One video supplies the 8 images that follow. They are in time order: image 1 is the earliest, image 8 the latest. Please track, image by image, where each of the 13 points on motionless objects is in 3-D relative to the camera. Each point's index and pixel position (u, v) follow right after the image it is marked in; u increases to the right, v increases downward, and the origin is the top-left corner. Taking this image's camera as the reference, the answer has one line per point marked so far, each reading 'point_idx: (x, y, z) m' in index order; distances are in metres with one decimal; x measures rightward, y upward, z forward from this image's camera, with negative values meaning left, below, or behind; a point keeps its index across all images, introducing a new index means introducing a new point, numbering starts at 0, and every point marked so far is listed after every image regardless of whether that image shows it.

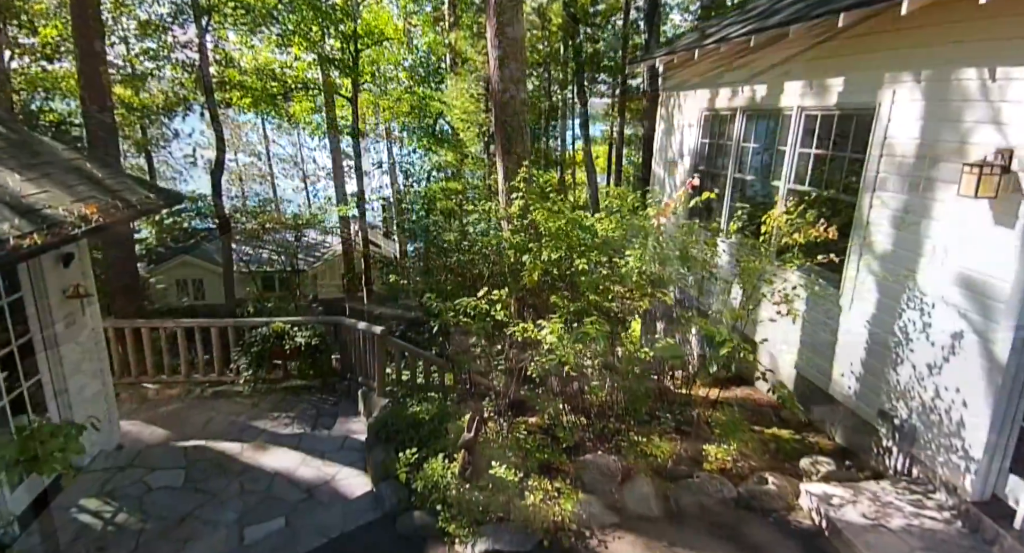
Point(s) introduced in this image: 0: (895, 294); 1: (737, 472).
0: (+2.5, -0.1, +3.6) m
1: (+1.5, -1.3, +3.7) m
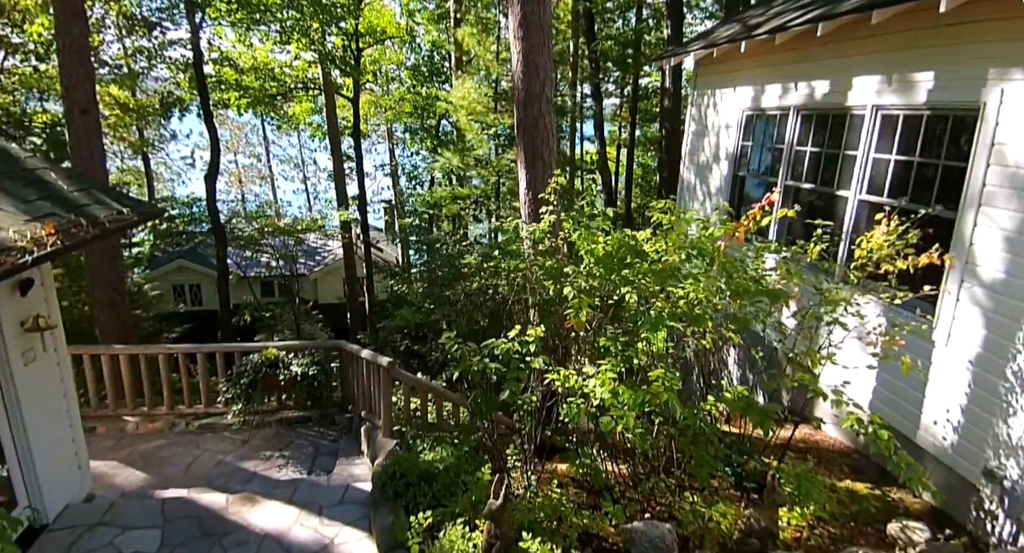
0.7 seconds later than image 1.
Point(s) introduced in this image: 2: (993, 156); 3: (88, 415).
0: (+2.7, -0.3, +3.0) m
1: (+1.7, -1.5, +3.1) m
2: (+2.7, +0.7, +3.1) m
3: (-4.0, -1.3, +5.3) m
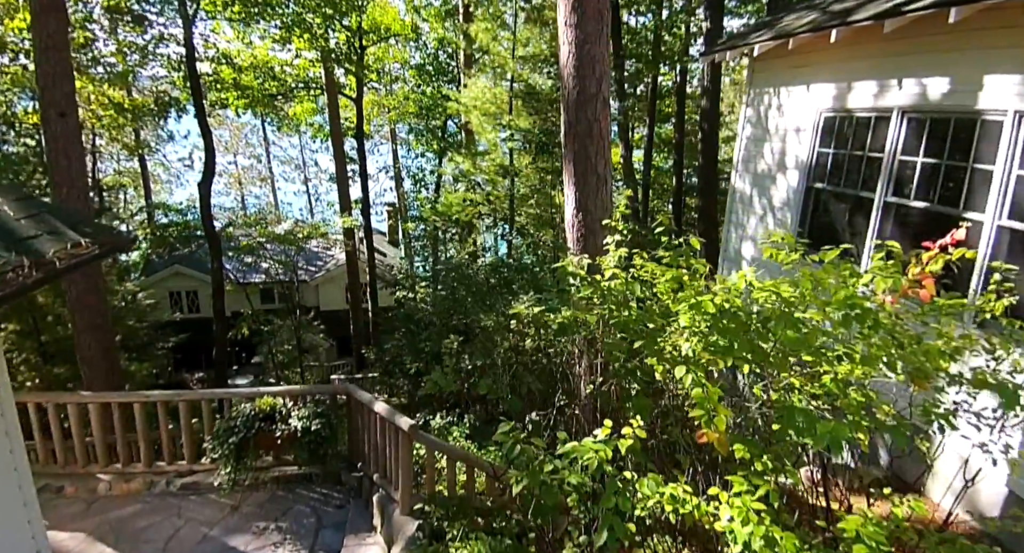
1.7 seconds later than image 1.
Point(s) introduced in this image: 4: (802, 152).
0: (+3.0, -0.6, +2.2) m
1: (+2.0, -1.8, +2.3) m
2: (+3.0, +0.4, +2.3) m
3: (-3.7, -1.6, +4.5) m
4: (+2.6, +1.1, +5.0) m
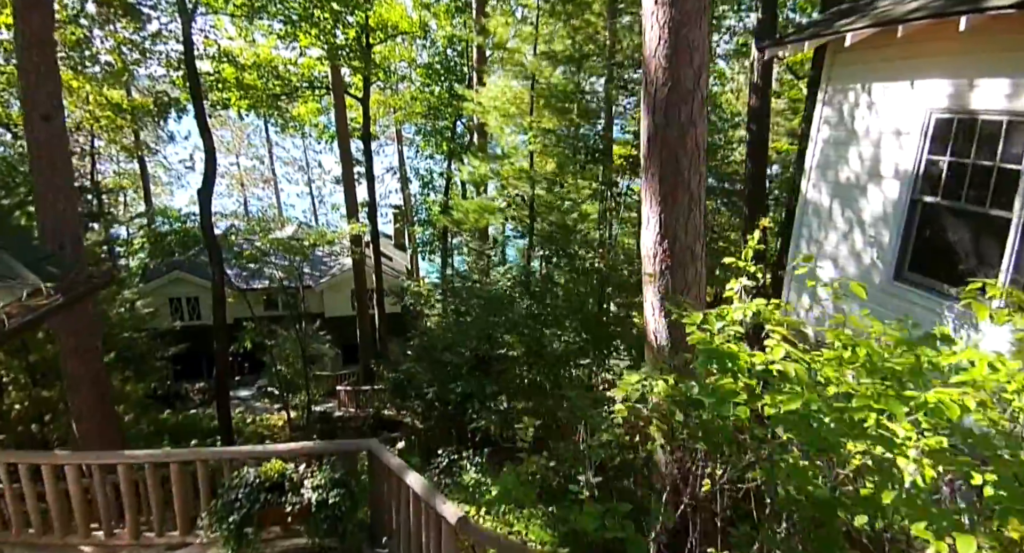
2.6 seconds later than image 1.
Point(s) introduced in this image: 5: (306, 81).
0: (+3.3, -0.8, +1.5) m
1: (+2.4, -2.0, +1.6) m
2: (+3.3, +0.2, +1.5) m
3: (-3.4, -1.8, +3.8) m
4: (+3.0, +0.9, +4.2) m
5: (-5.5, +5.2, +14.8) m
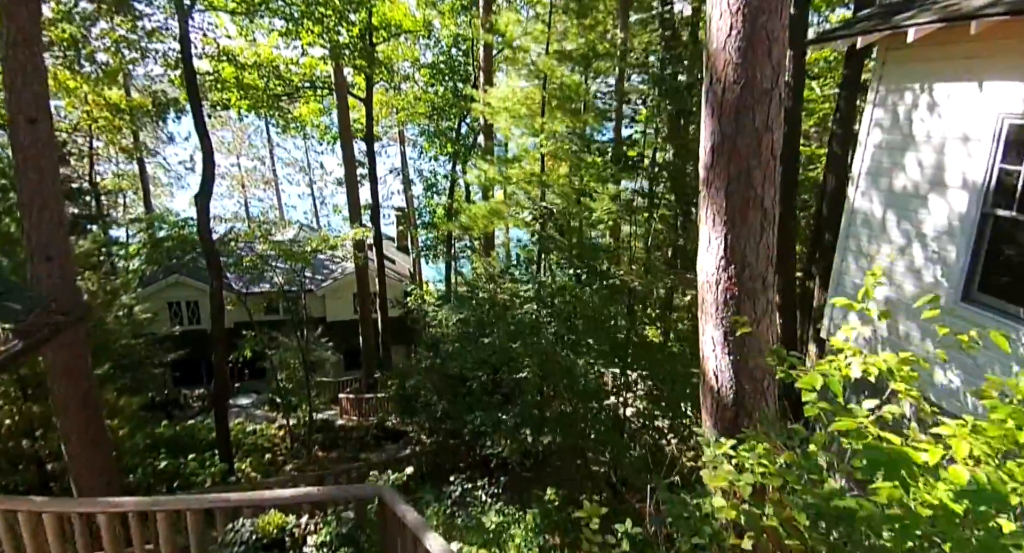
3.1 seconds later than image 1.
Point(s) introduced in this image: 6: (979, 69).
0: (+3.5, -0.9, +1.0) m
1: (+2.5, -2.1, +1.2) m
2: (+3.5, 0.0, +1.1) m
3: (-3.2, -2.0, +3.4) m
4: (+3.2, +0.8, +3.8) m
5: (-5.3, +5.1, +14.4) m
6: (+3.1, +1.4, +3.7) m
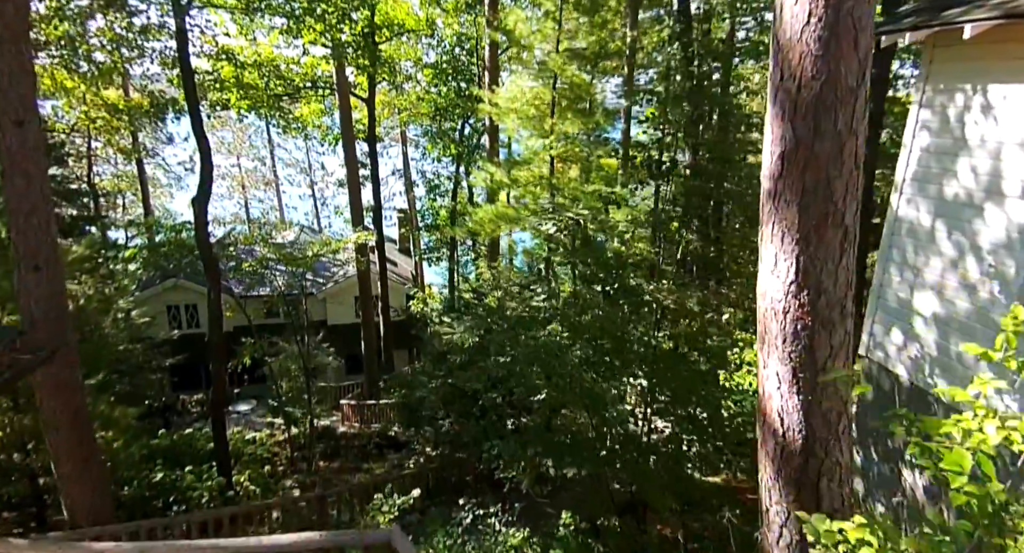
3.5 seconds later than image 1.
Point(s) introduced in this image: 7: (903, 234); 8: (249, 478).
0: (+3.7, -1.0, +0.7) m
1: (+2.7, -2.3, +0.8) m
2: (+3.7, -0.1, +0.8) m
3: (-3.0, -2.1, +3.0) m
4: (+3.3, +0.6, +3.5) m
5: (-5.1, +5.0, +14.0) m
6: (+3.3, +1.3, +3.4) m
7: (+3.1, +0.3, +4.4) m
8: (-4.8, -3.7, +10.0) m
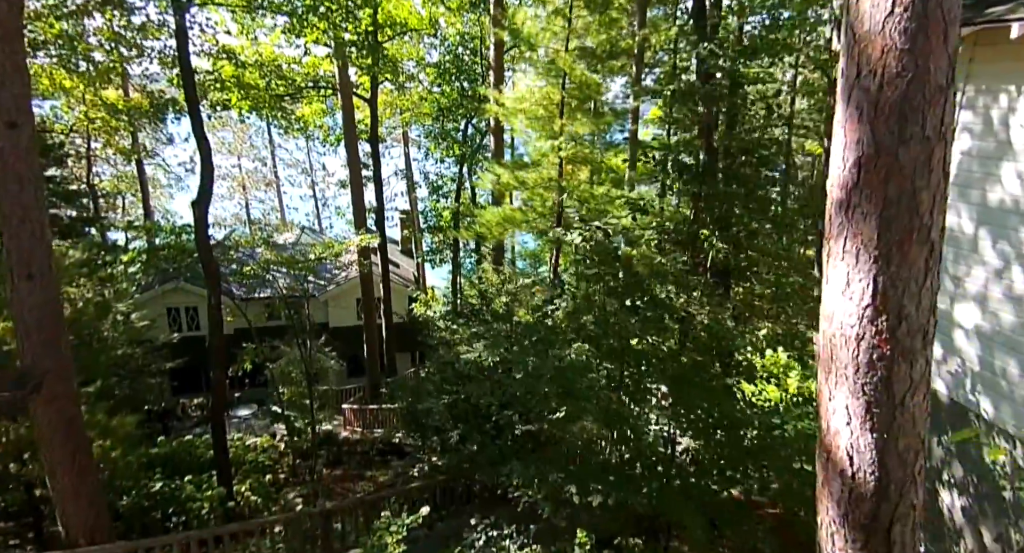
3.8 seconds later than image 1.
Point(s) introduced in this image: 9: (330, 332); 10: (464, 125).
0: (+3.8, -1.1, +0.4) m
1: (+2.8, -2.3, +0.6) m
2: (+3.8, -0.1, +0.5) m
3: (-2.9, -2.1, +2.8) m
4: (+3.4, +0.6, +3.2) m
5: (-5.0, +4.9, +13.8) m
6: (+3.4, +1.2, +3.2) m
7: (+3.3, +0.2, +4.2) m
8: (-4.7, -3.7, +9.8) m
9: (-6.5, -2.0, +19.8) m
10: (-1.4, +4.7, +17.1) m
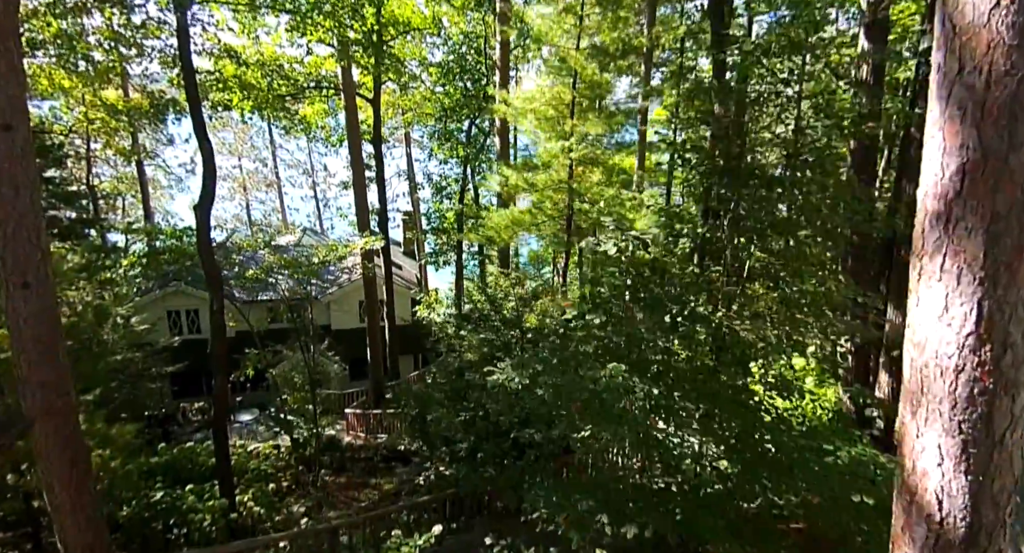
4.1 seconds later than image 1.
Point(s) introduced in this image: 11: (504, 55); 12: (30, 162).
0: (+3.9, -1.2, +0.2) m
1: (+3.0, -2.4, +0.4) m
2: (+3.9, -0.2, +0.3) m
3: (-2.8, -2.2, +2.6) m
4: (+3.6, +0.5, +3.0) m
5: (-4.9, +4.8, +13.6) m
6: (+3.6, +1.2, +2.9) m
7: (+3.4, +0.2, +4.0) m
8: (-4.5, -3.8, +9.6) m
9: (-6.4, -2.1, +19.5) m
10: (-1.2, +4.6, +16.9) m
11: (-0.2, +4.9, +12.4) m
12: (-4.7, +1.1, +5.4) m
